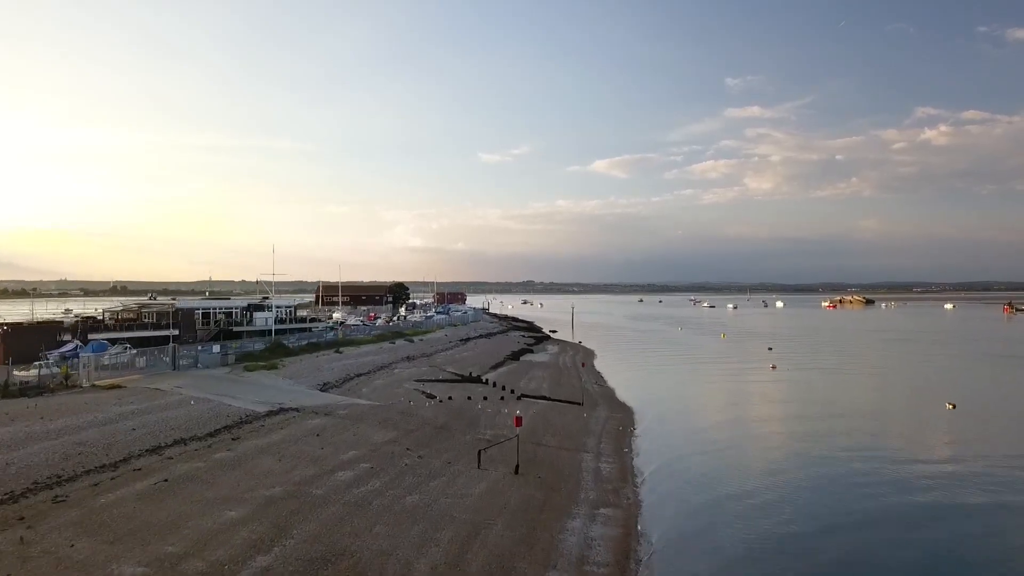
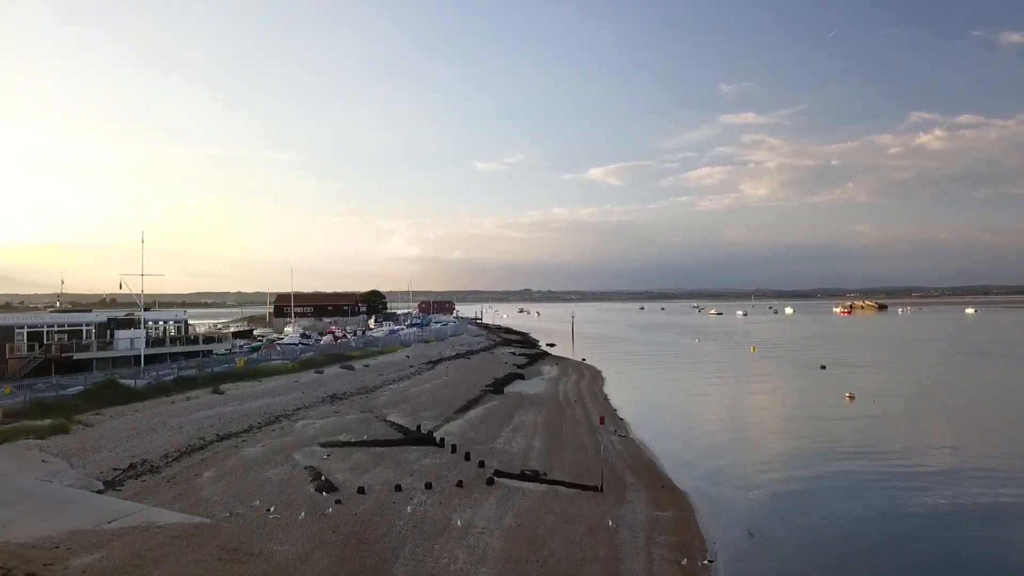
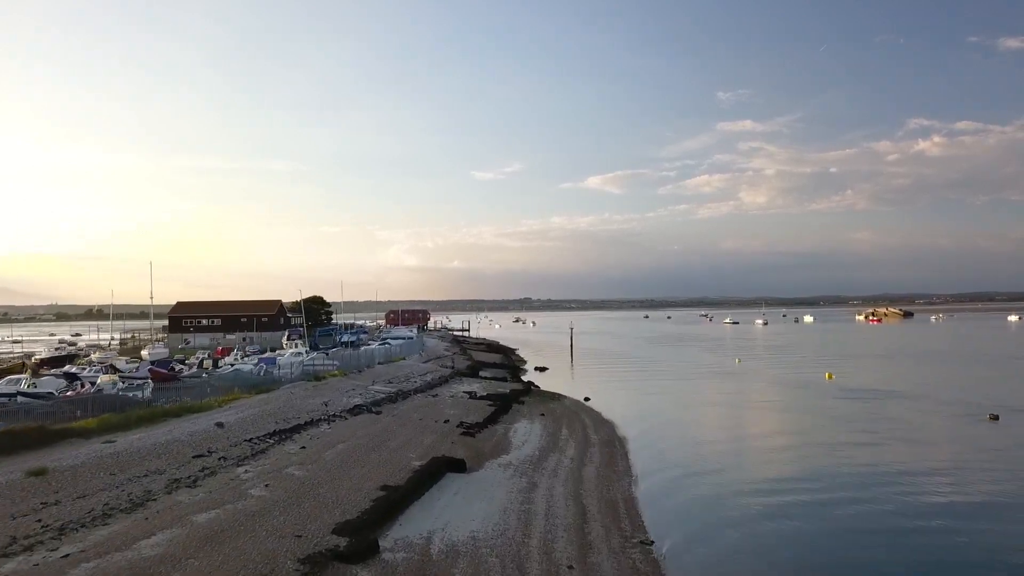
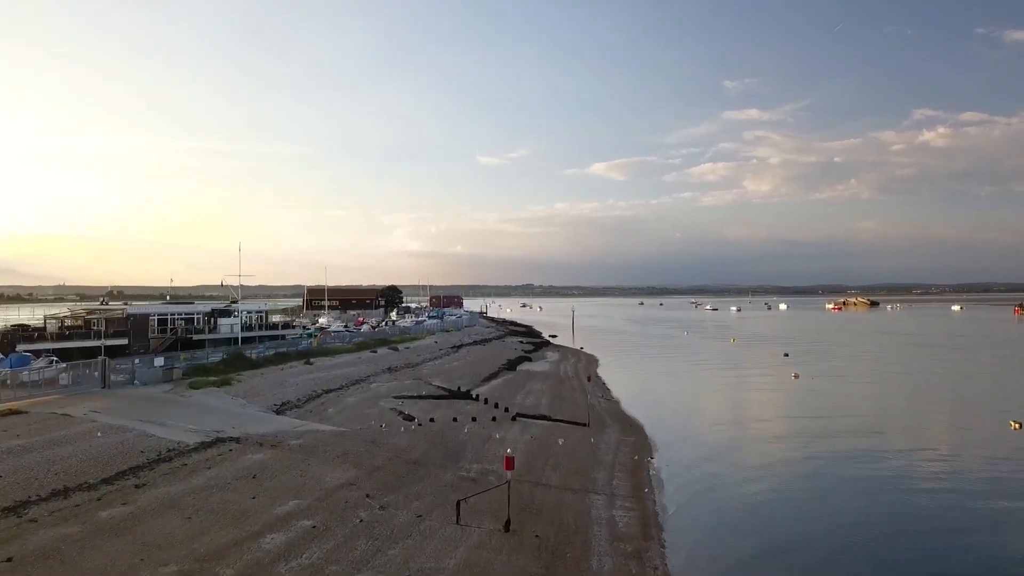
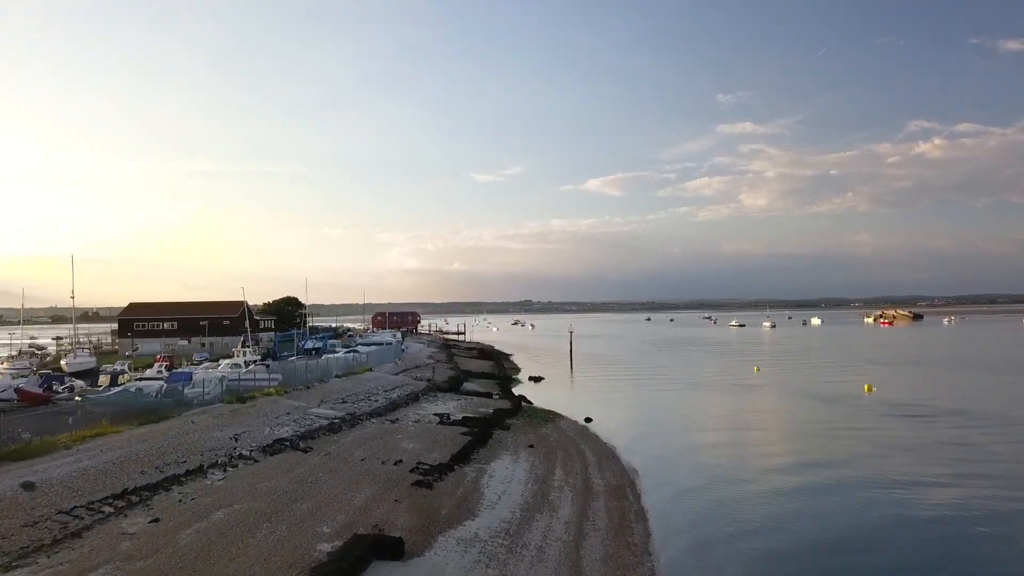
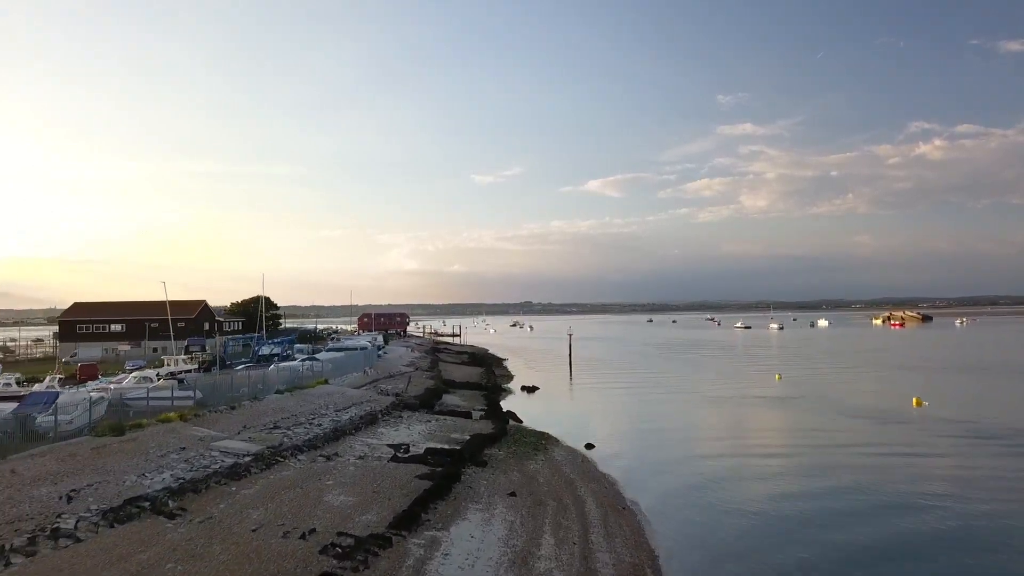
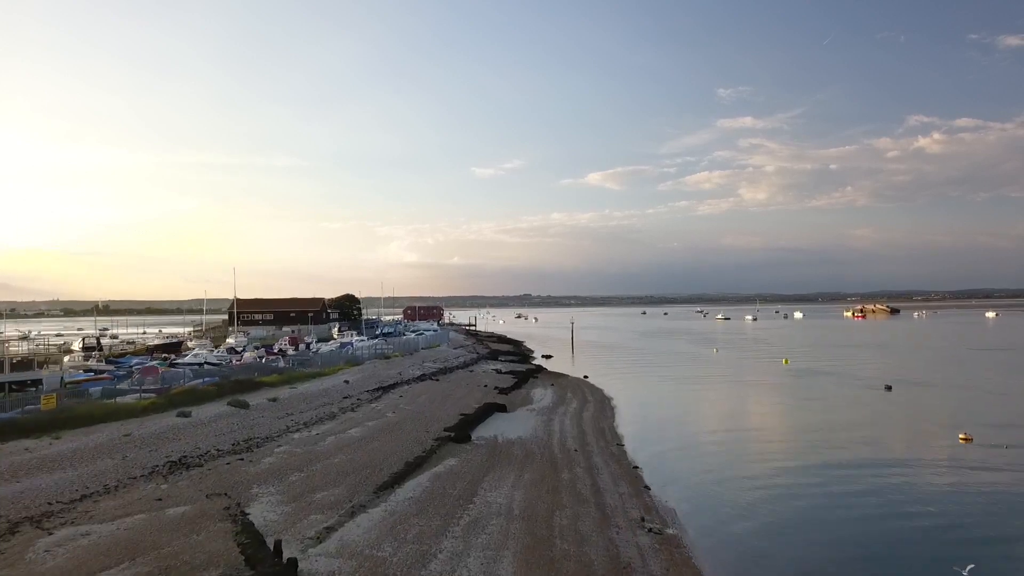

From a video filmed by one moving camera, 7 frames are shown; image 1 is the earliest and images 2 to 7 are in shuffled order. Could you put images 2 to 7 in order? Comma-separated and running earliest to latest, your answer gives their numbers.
4, 2, 7, 3, 5, 6
